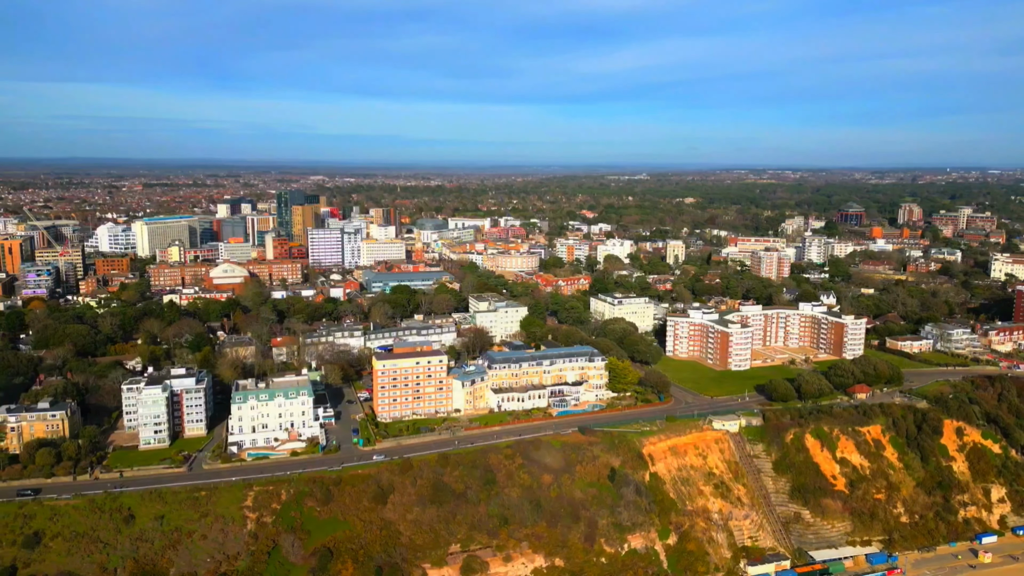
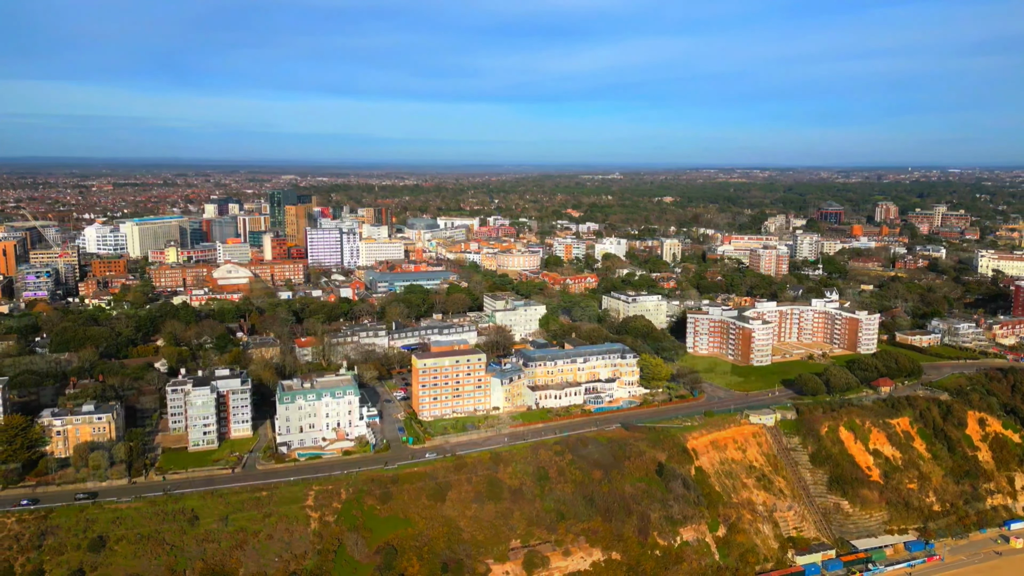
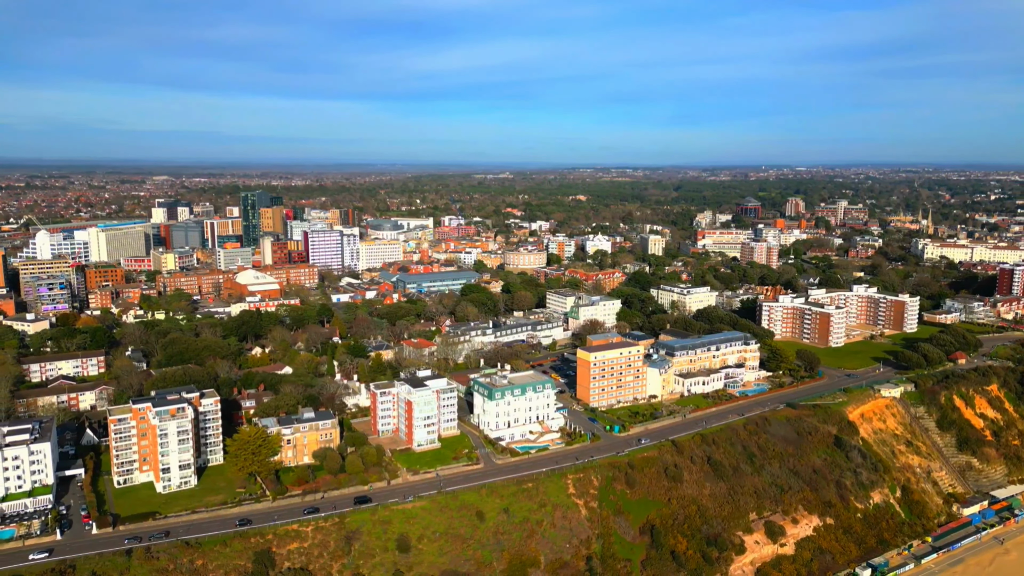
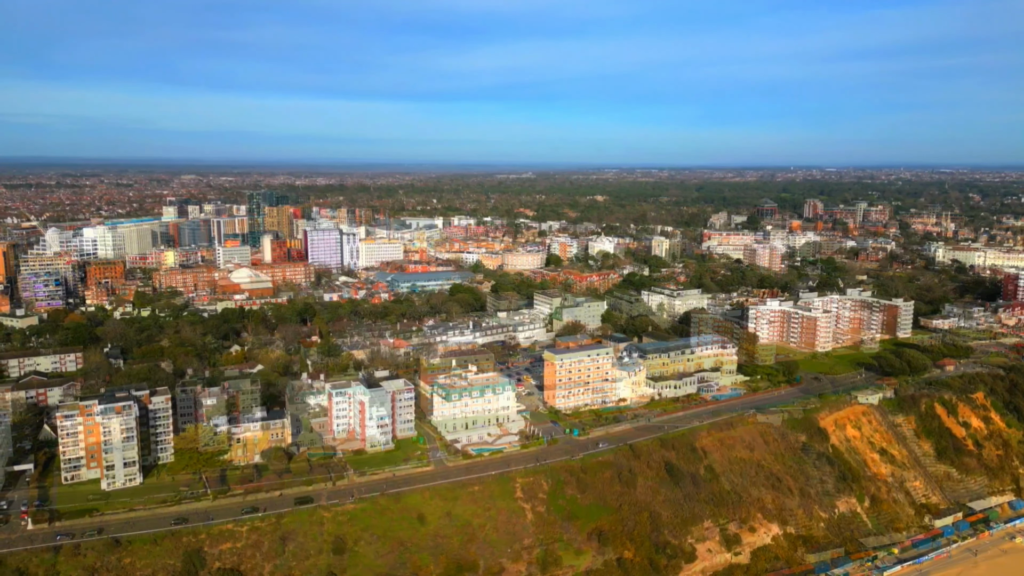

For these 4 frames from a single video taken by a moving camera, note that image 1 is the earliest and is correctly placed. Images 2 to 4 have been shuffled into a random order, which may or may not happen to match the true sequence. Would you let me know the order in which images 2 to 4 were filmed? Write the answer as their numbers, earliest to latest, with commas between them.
2, 4, 3
